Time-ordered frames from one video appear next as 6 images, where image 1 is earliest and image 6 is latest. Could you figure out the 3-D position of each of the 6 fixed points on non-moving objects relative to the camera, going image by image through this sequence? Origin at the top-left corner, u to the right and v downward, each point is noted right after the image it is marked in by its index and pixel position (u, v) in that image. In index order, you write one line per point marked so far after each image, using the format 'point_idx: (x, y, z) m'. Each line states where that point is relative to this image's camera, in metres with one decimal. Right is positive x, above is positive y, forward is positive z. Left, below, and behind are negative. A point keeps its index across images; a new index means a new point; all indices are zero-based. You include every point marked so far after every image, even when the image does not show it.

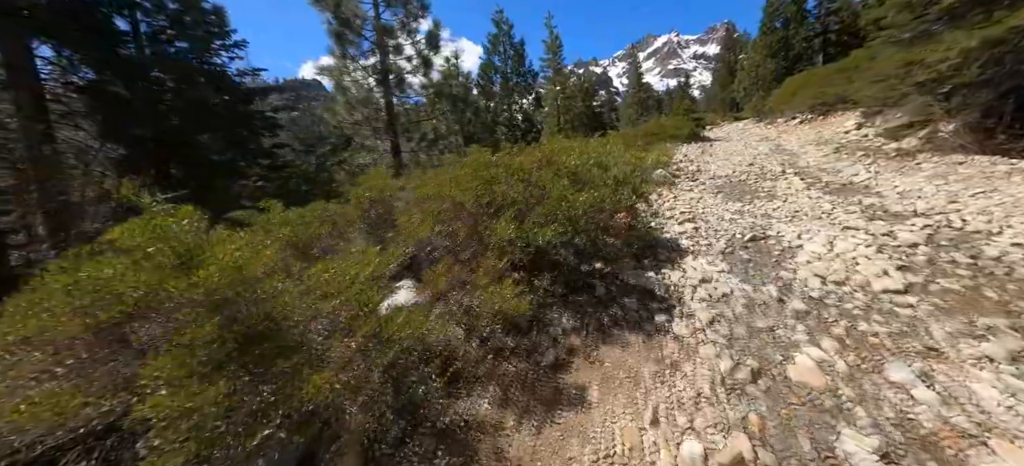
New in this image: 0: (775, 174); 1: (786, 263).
0: (+7.2, +1.6, +9.1) m
1: (+3.6, -0.4, +4.3) m
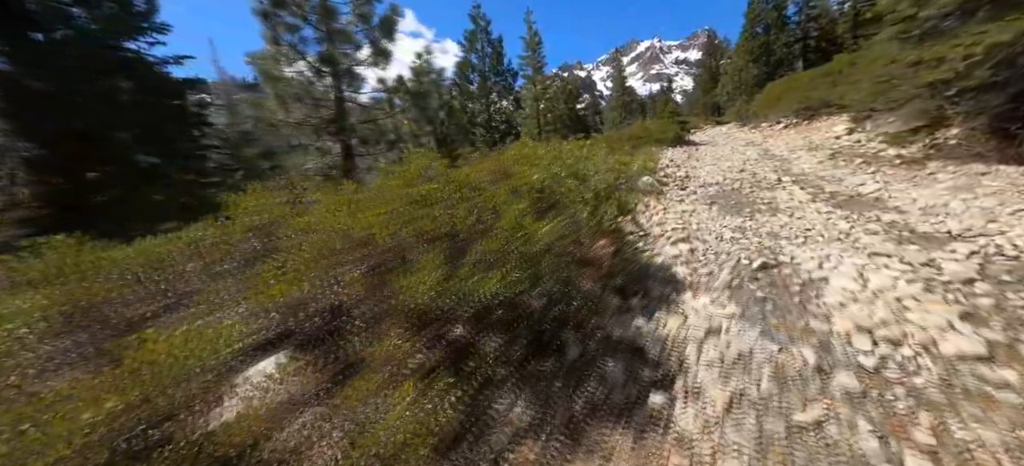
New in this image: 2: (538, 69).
0: (+6.5, +1.2, +8.3) m
1: (+3.0, -0.7, +3.3) m
2: (+1.3, +8.3, +16.7) m
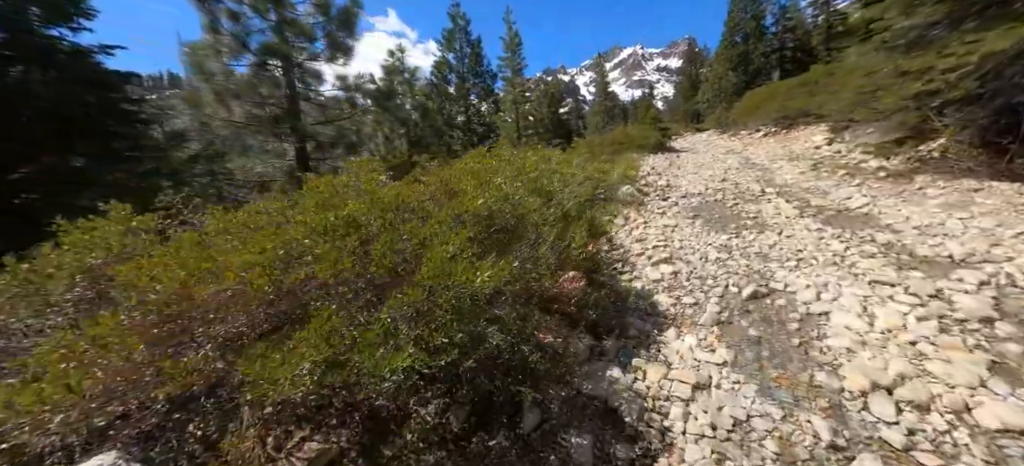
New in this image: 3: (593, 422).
0: (+5.8, +0.9, +7.9) m
1: (+2.6, -1.0, +2.8) m
2: (+0.3, +7.9, +16.2) m
3: (+0.6, -1.4, +2.4) m
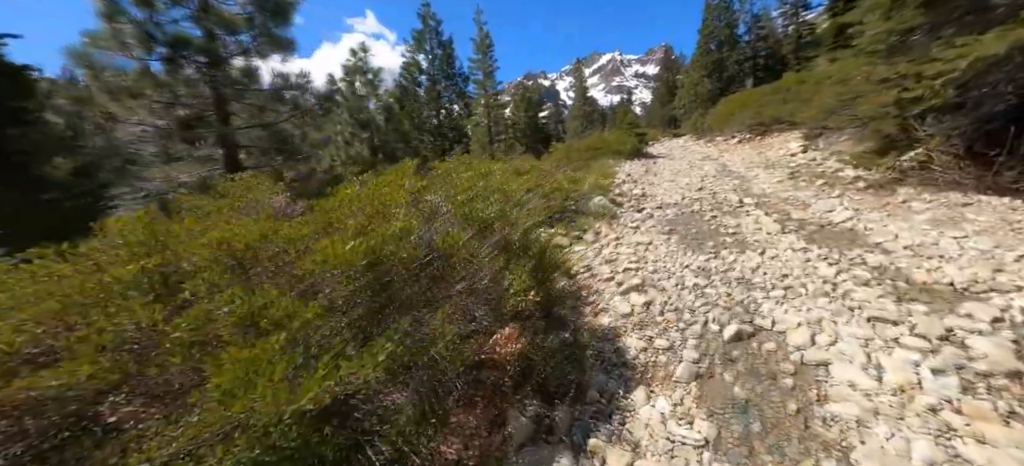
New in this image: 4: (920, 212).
0: (+5.0, +0.6, +7.5) m
1: (+2.1, -1.3, +2.2) m
2: (-1.0, +7.5, +15.6) m
3: (+0.1, -1.6, +1.7) m
4: (+6.4, +0.3, +5.2) m
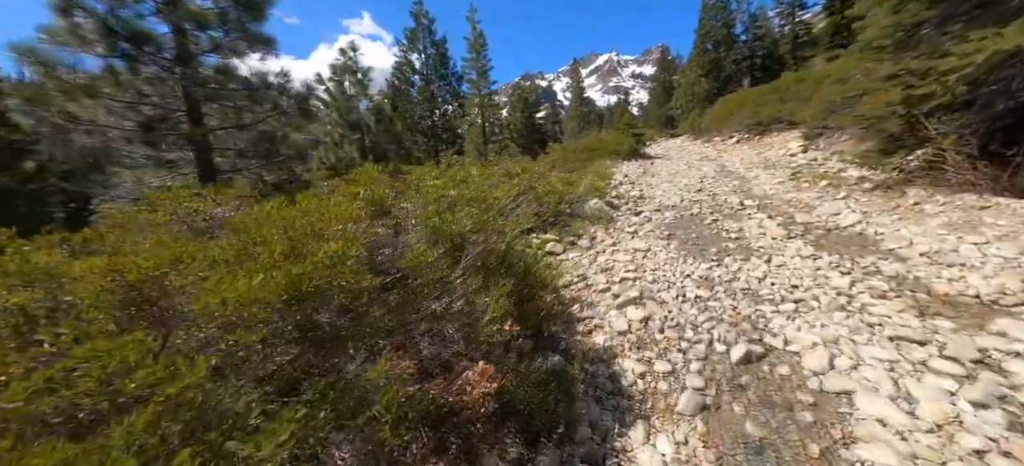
0: (+4.8, +0.5, +7.2) m
1: (+1.9, -1.4, +1.9) m
2: (-1.3, +7.4, +15.3) m
3: (-0.1, -1.7, +1.3) m
4: (+6.3, +0.3, +4.9) m
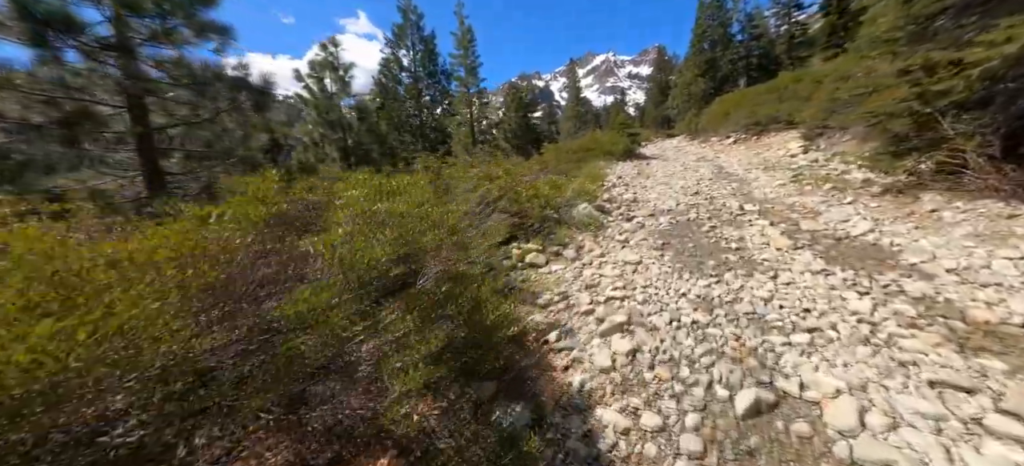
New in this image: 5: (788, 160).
0: (+4.5, +0.4, +6.7) m
1: (+1.6, -1.5, +1.4) m
2: (-1.7, +7.2, +14.7) m
3: (-0.4, -1.9, +0.8) m
4: (+5.9, +0.1, +4.4) m
5: (+9.6, +2.6, +11.6) m
